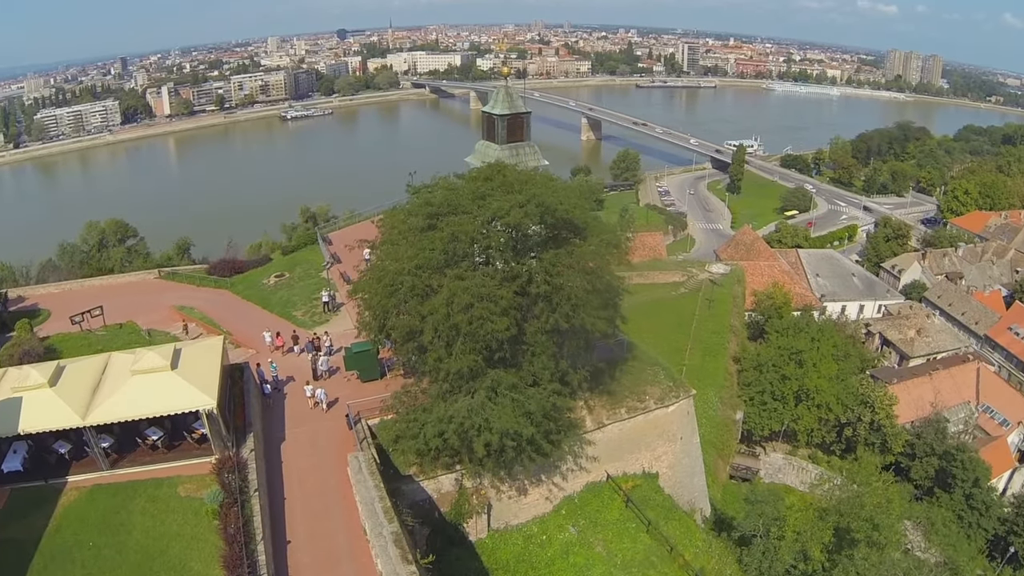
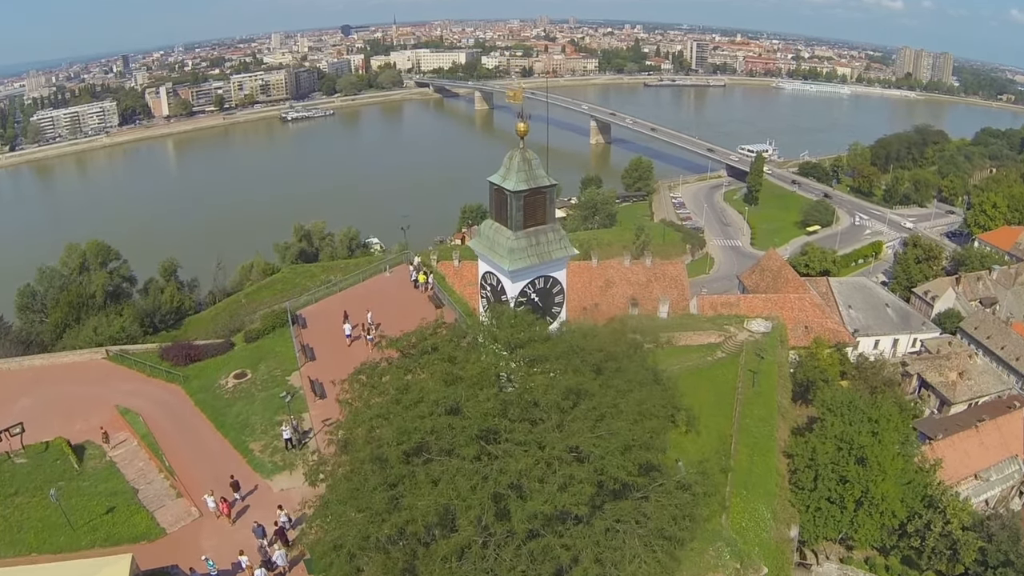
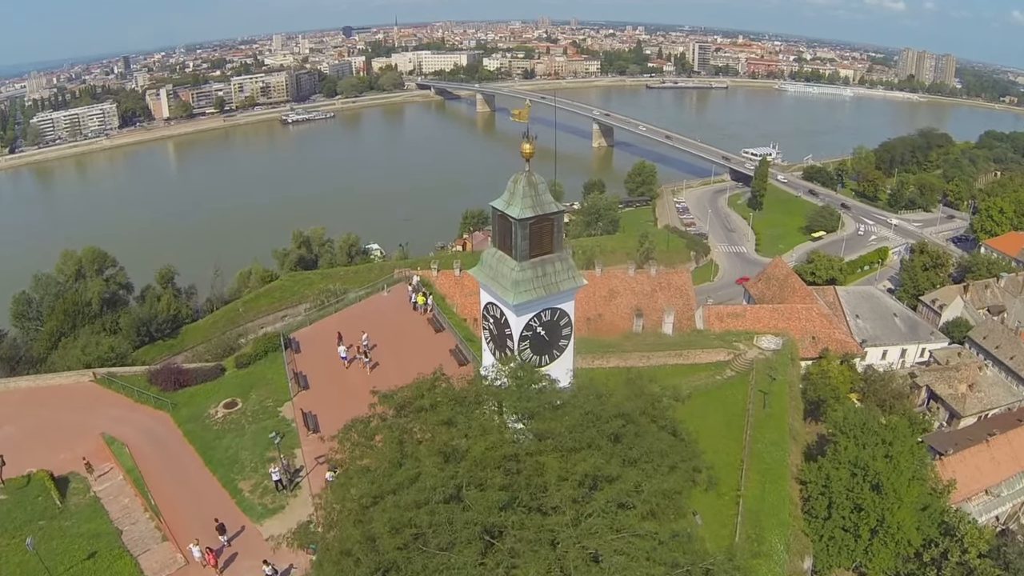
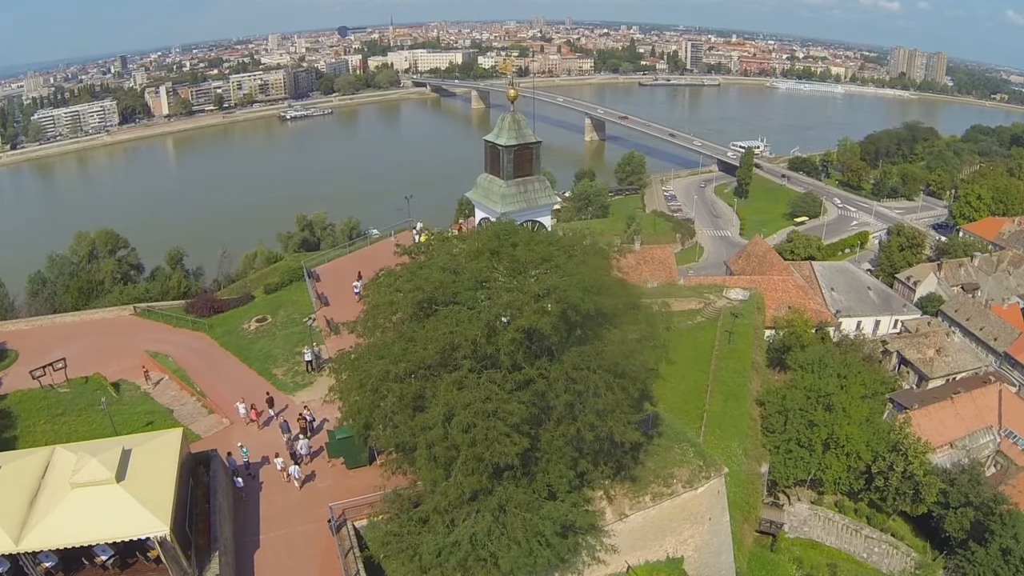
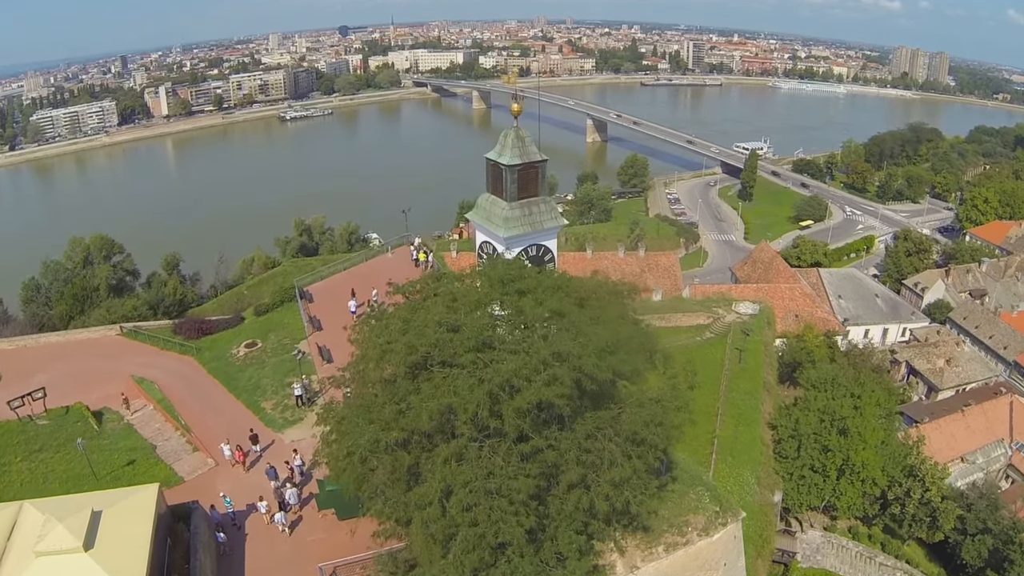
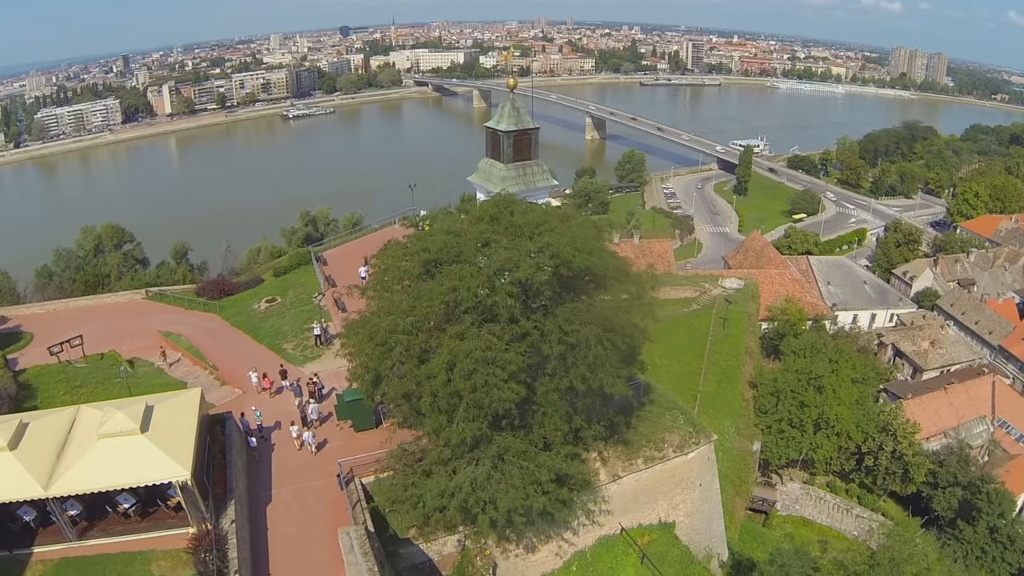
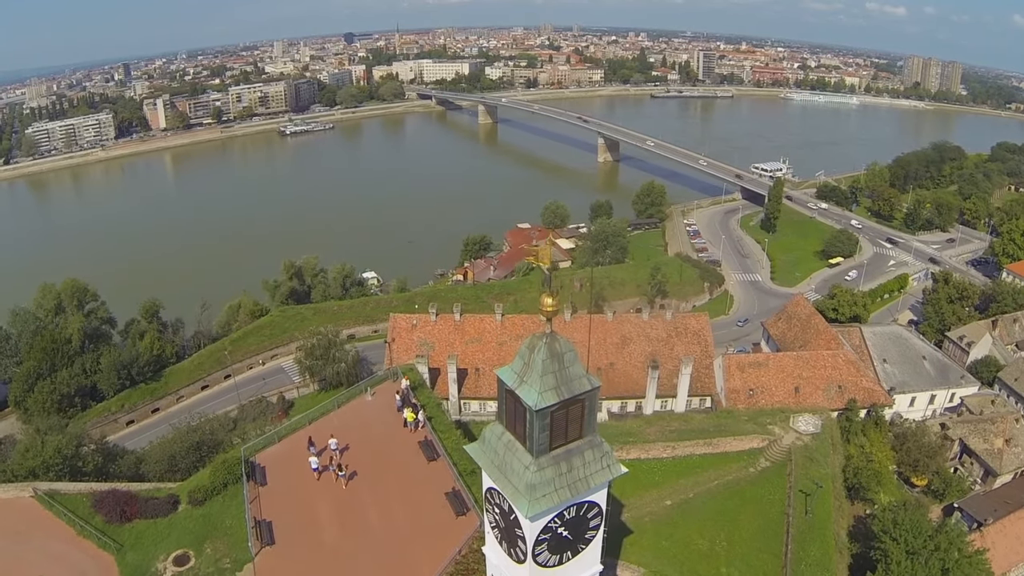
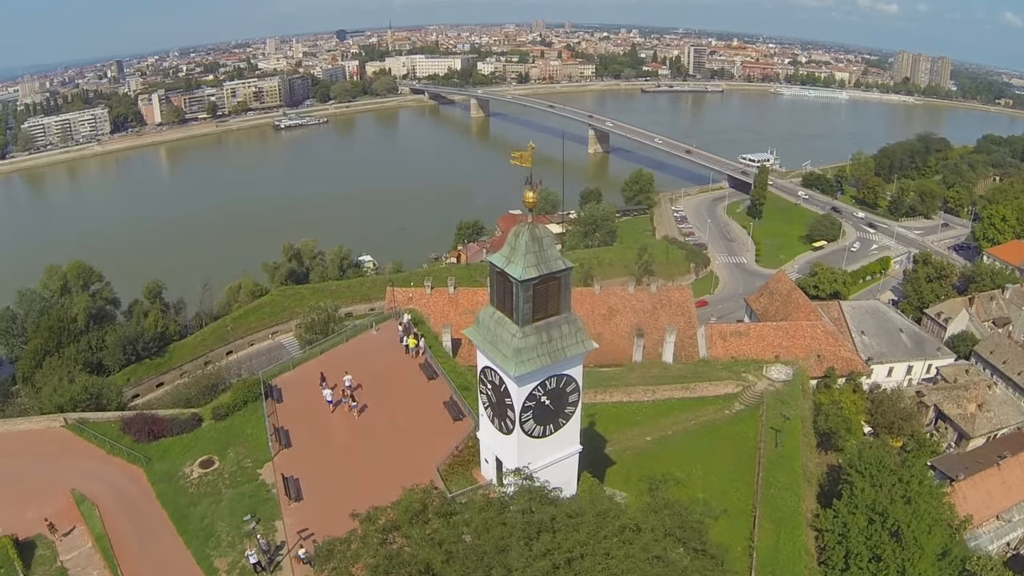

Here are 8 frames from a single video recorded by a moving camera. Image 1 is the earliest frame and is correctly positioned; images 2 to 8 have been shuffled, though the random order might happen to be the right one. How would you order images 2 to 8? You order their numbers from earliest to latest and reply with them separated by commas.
6, 4, 5, 2, 3, 8, 7
